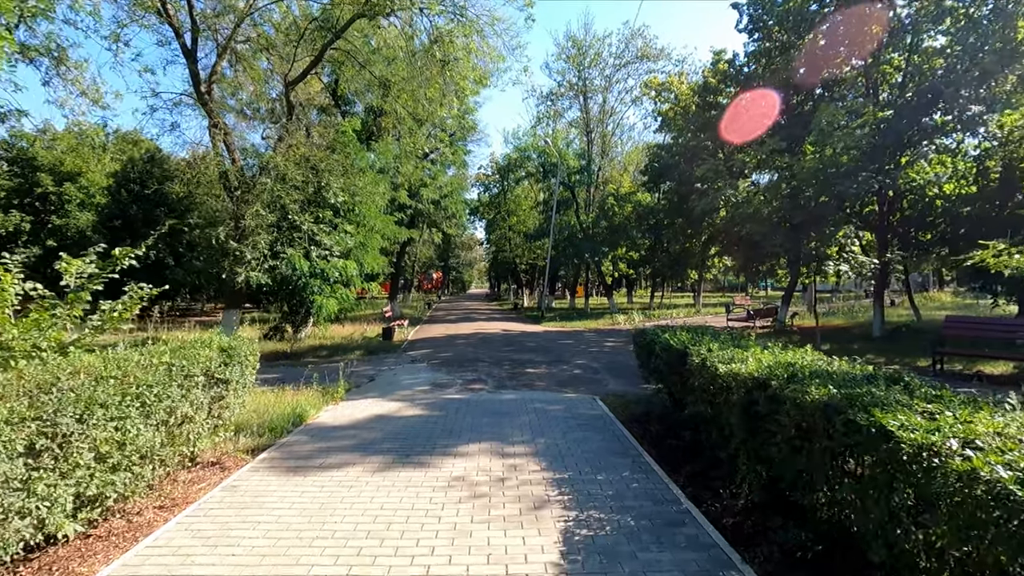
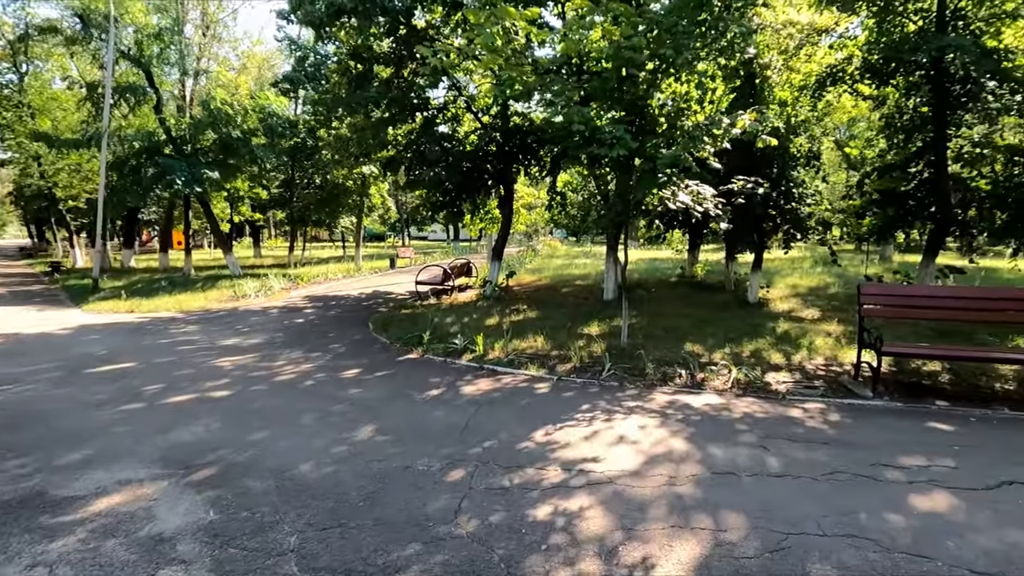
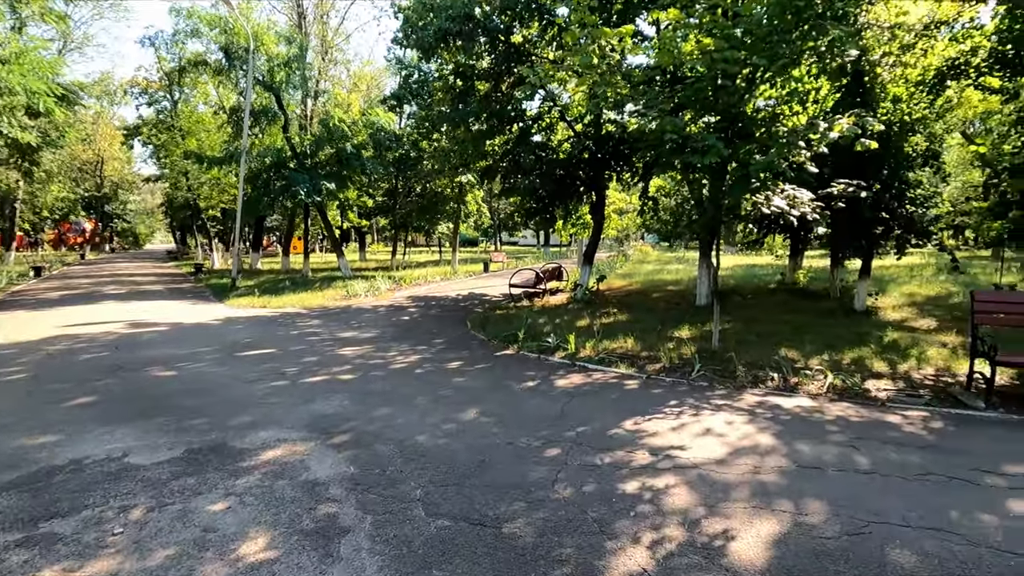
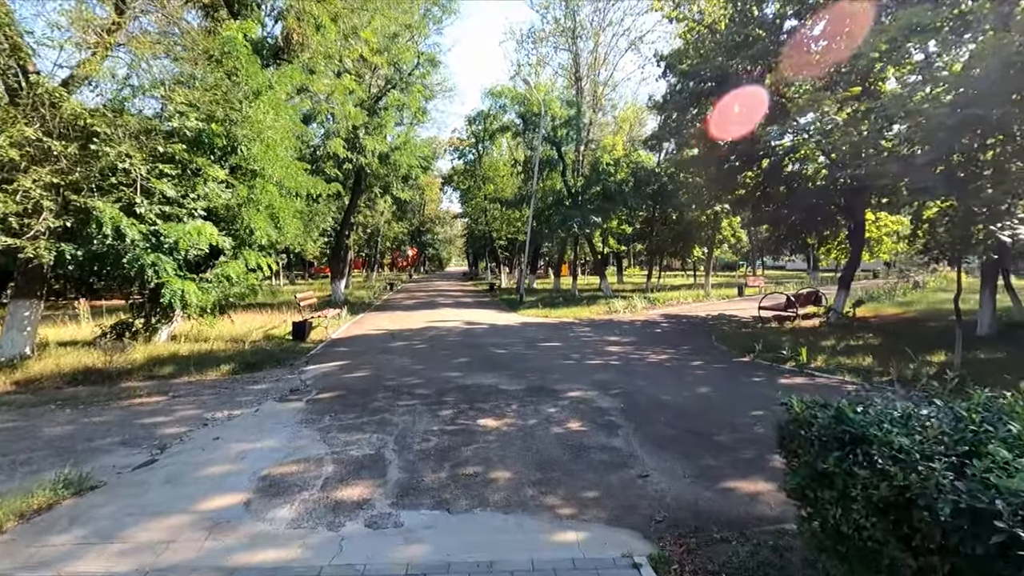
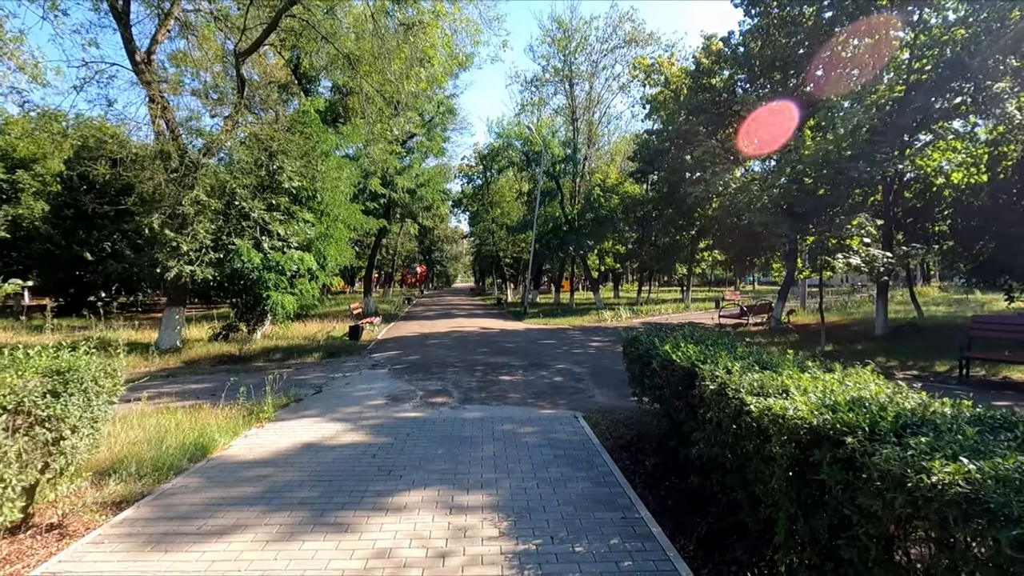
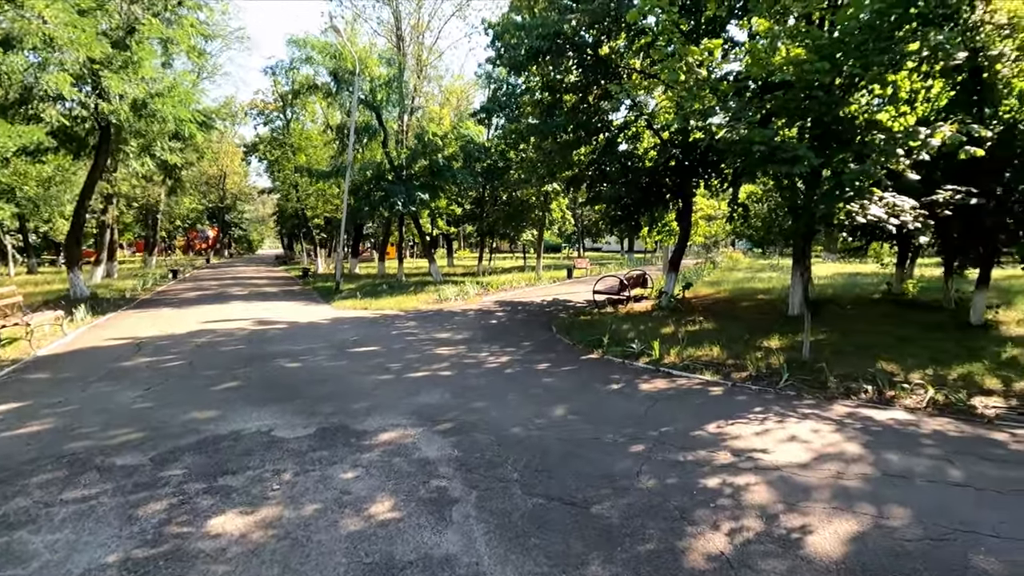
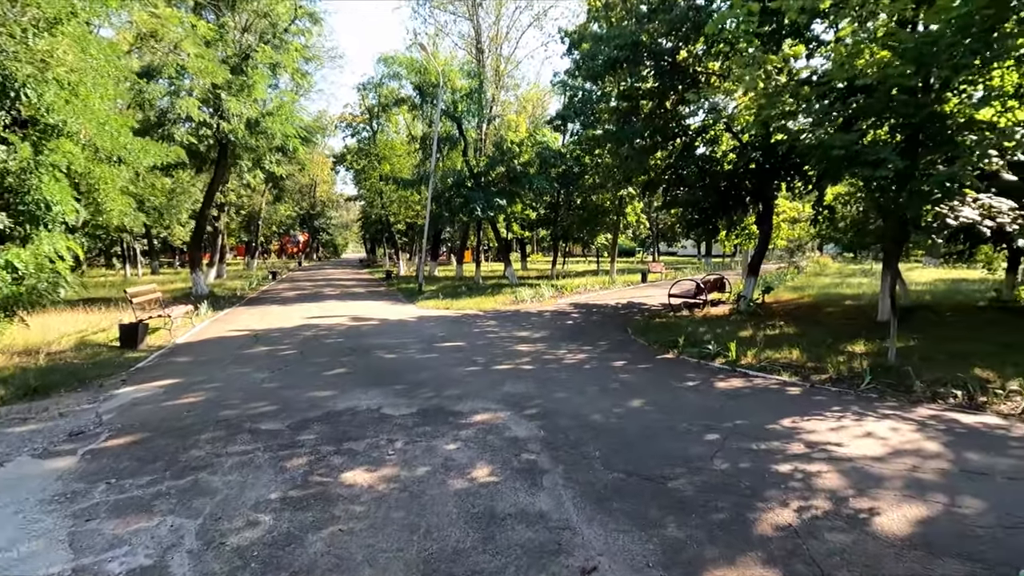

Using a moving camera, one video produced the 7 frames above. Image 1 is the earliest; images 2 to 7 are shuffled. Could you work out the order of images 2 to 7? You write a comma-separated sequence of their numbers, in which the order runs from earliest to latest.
5, 4, 7, 6, 3, 2
